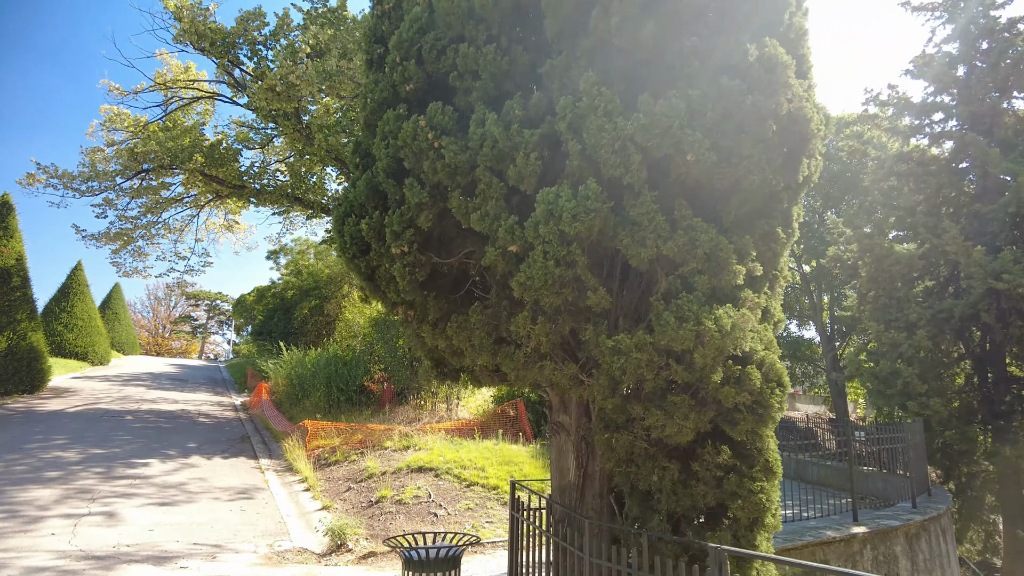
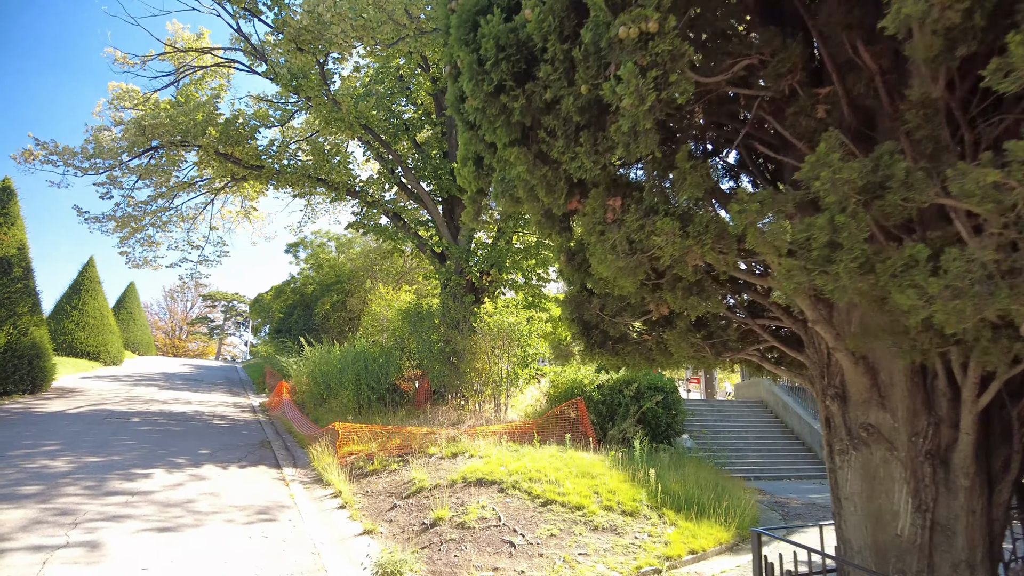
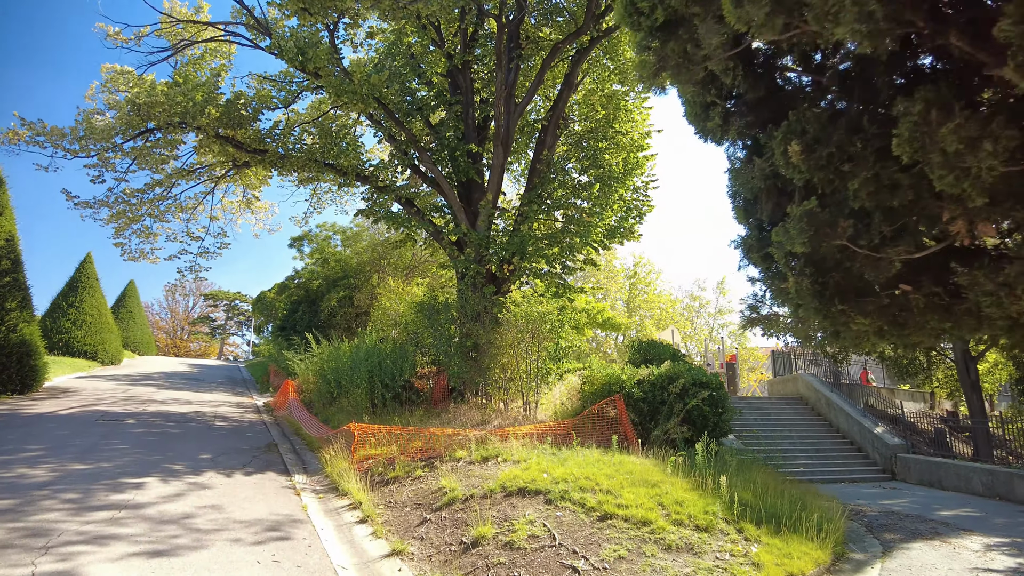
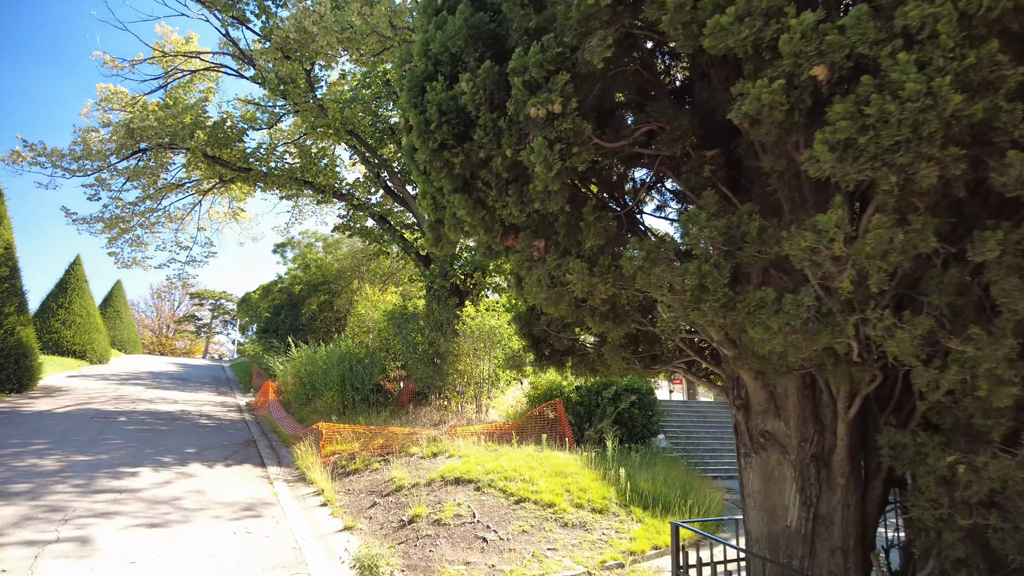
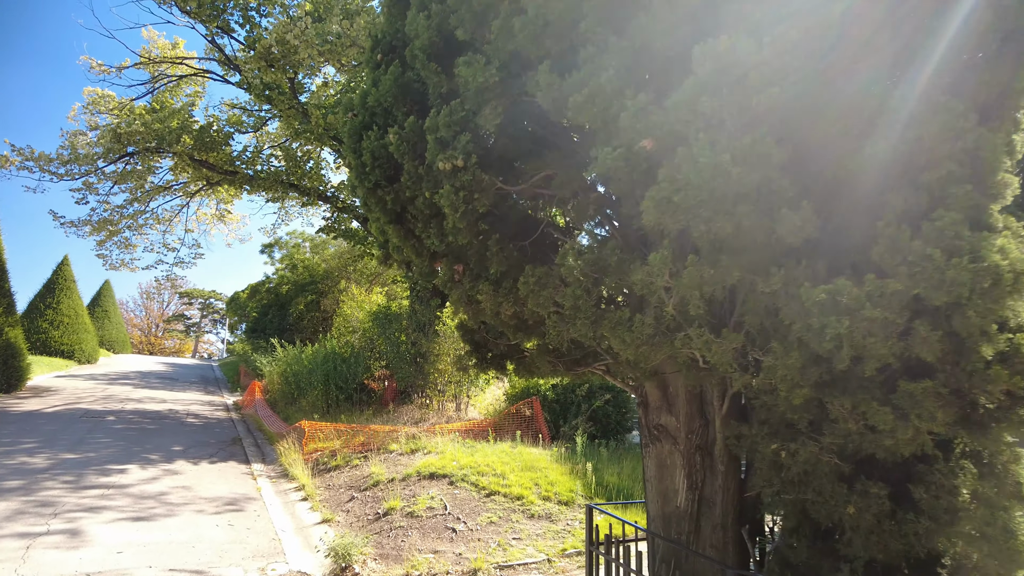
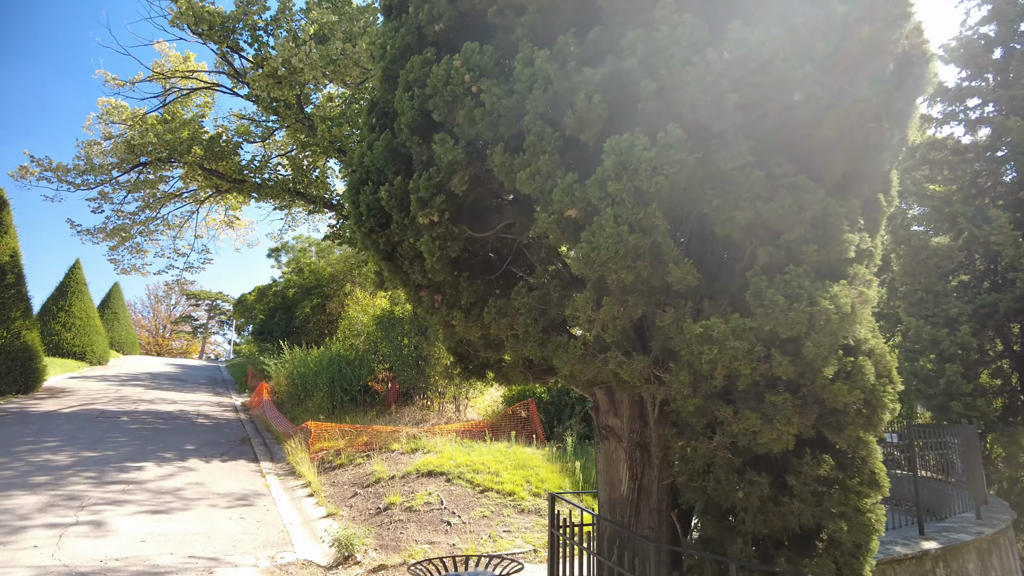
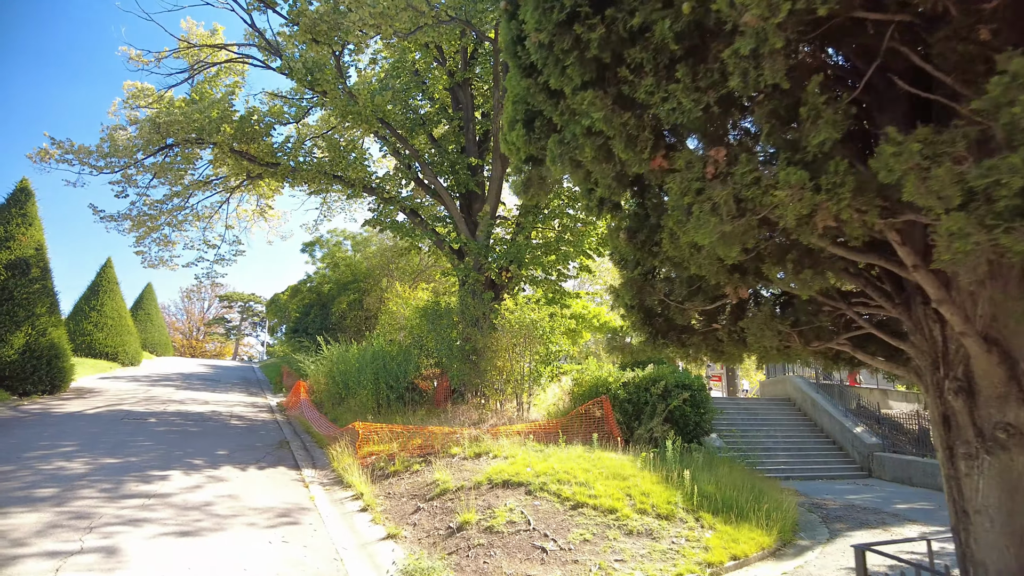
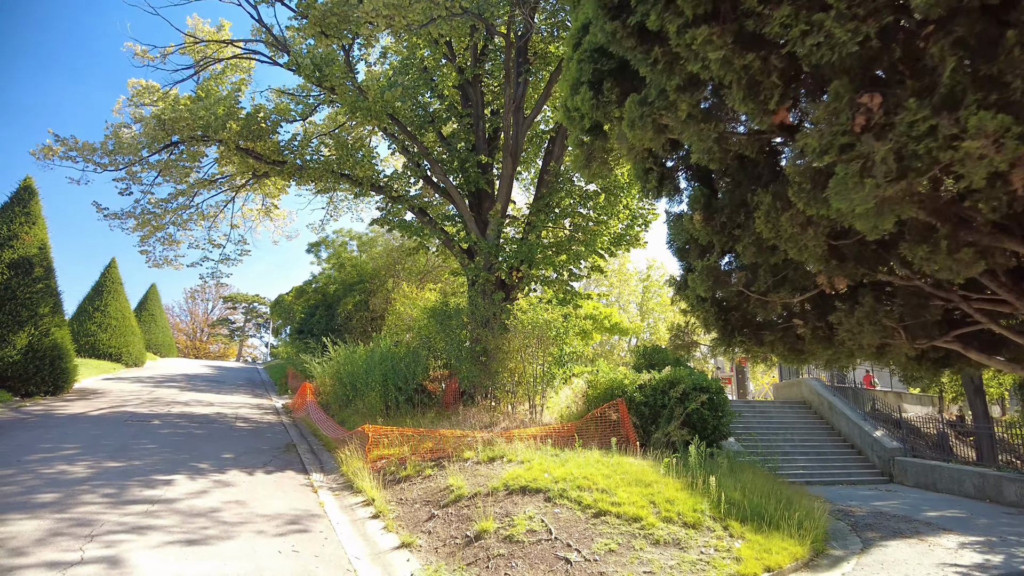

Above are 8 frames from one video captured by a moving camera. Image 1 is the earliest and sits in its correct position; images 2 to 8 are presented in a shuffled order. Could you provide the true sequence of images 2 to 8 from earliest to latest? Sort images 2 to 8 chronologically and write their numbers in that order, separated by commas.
6, 5, 4, 2, 7, 8, 3
